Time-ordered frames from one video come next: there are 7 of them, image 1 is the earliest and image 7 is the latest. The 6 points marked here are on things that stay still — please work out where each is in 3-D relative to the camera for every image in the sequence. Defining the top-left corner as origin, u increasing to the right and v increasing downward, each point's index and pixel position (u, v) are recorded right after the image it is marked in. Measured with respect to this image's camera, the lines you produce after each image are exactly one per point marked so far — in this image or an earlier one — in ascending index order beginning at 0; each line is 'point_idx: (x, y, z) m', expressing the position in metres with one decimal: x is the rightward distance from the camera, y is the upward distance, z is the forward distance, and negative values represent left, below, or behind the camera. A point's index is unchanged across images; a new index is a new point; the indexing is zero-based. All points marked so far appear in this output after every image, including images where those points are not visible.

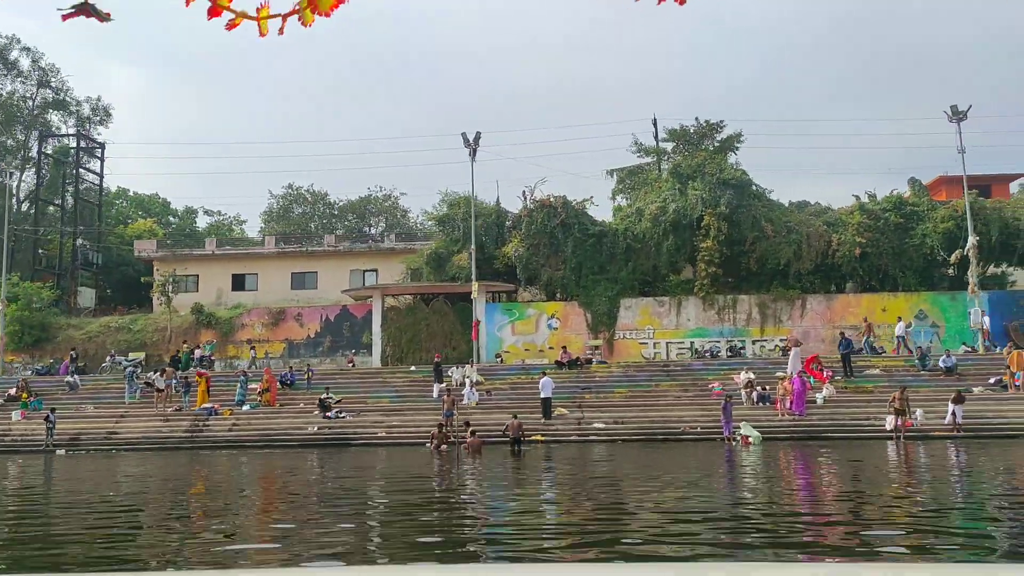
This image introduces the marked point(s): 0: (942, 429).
0: (+9.7, -3.2, +18.5) m
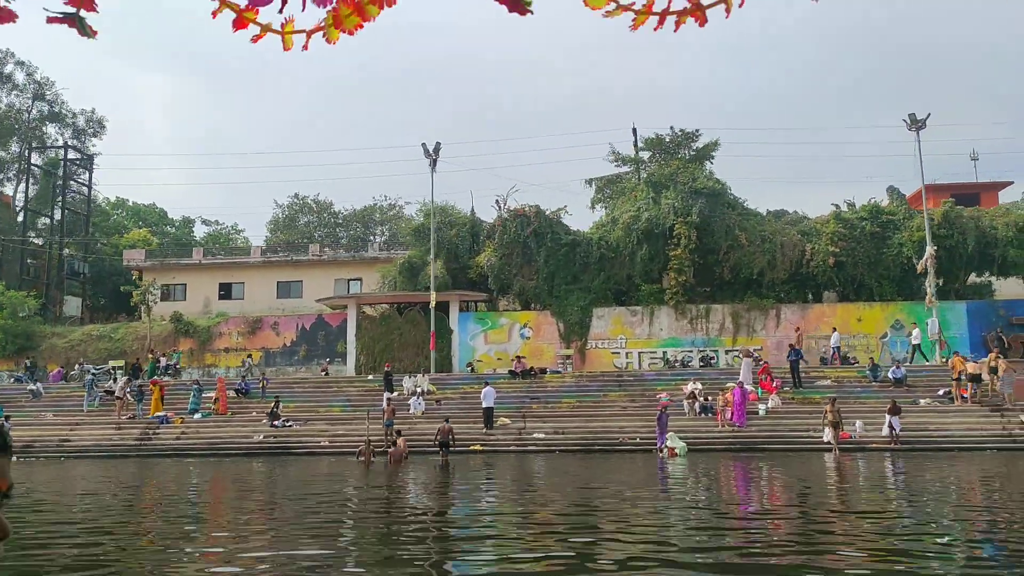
0: (+8.2, -3.4, +18.3) m
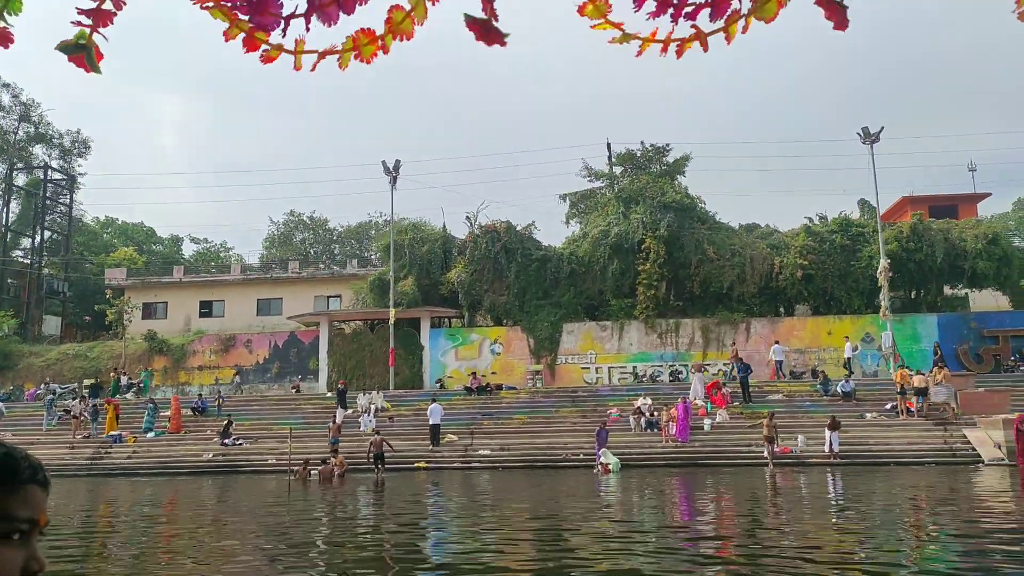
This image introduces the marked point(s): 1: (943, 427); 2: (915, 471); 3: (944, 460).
0: (+6.8, -3.7, +18.2) m
1: (+9.8, -3.2, +18.8) m
2: (+8.4, -3.8, +17.0) m
3: (+9.1, -3.7, +17.4) m
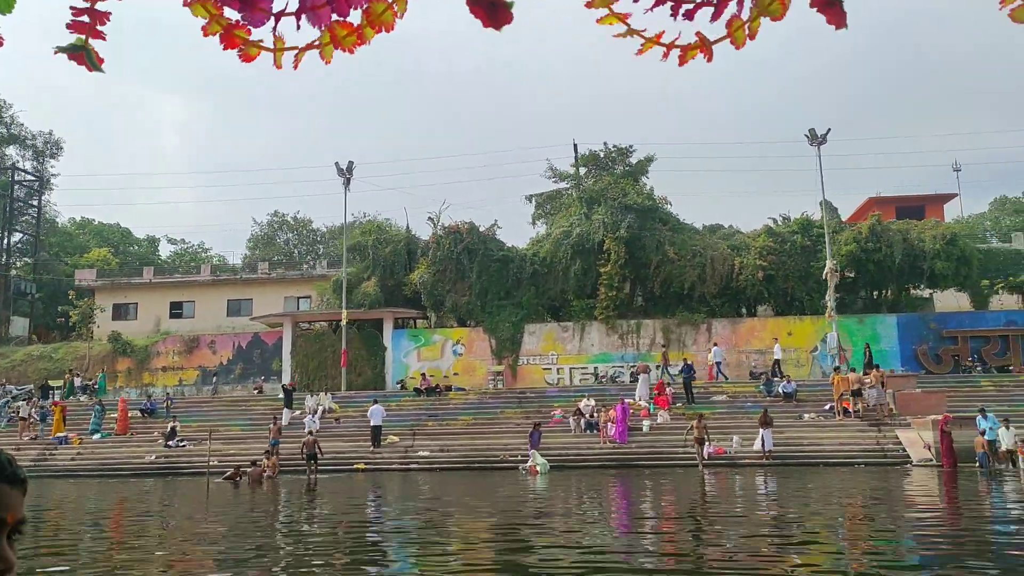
0: (+5.4, -3.7, +18.3) m
1: (+8.3, -3.2, +18.9) m
2: (+6.9, -3.8, +17.1) m
3: (+7.7, -3.7, +17.5) m
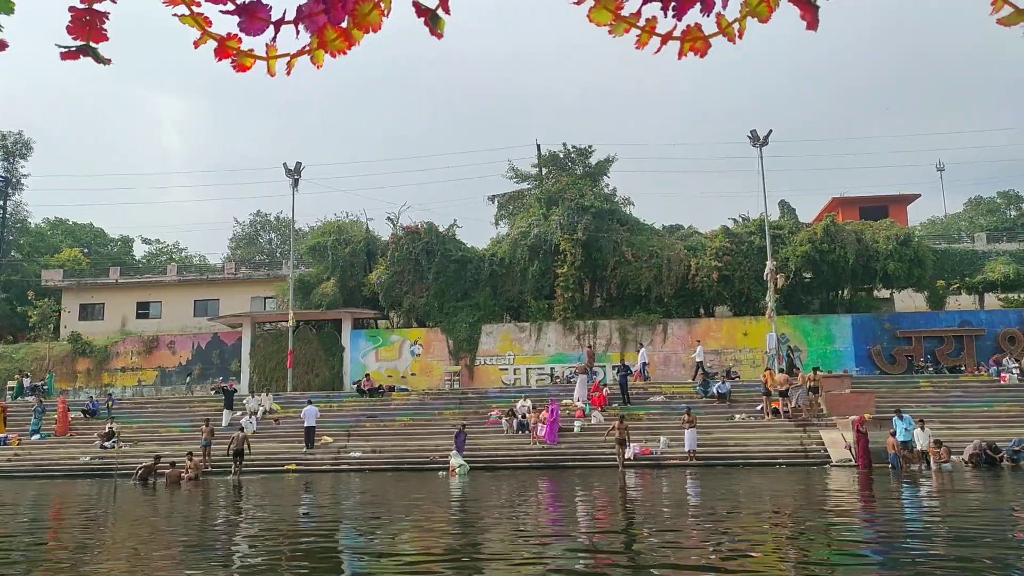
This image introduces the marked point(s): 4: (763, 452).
0: (+3.7, -3.8, +18.3) m
1: (+6.7, -3.2, +18.9) m
2: (+5.3, -3.9, +17.2) m
3: (+6.0, -3.7, +17.6) m
4: (+5.5, -3.6, +18.1) m
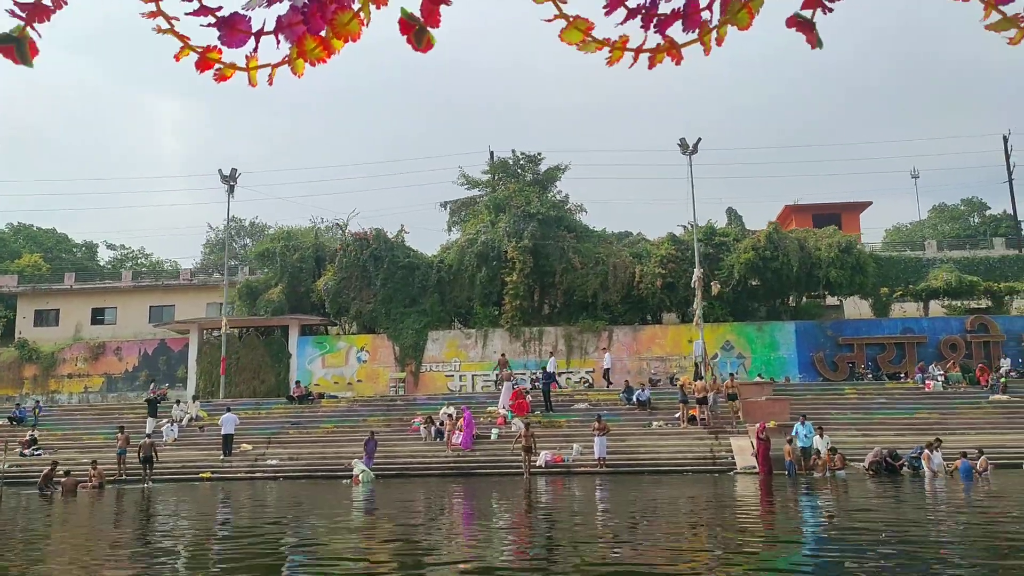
0: (+1.7, -3.9, +18.4) m
1: (+4.7, -3.4, +19.0) m
2: (+3.3, -4.0, +17.2) m
3: (+4.1, -3.9, +17.7) m
4: (+3.5, -3.8, +18.2) m
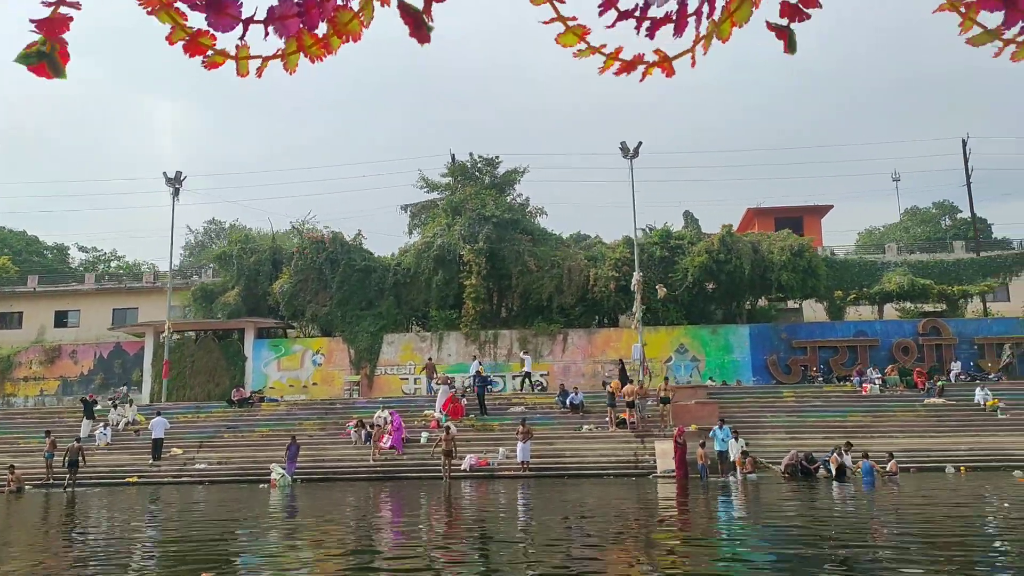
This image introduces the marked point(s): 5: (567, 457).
0: (0.0, -4.0, +18.4) m
1: (+3.0, -3.5, +19.0) m
2: (+1.6, -4.1, +17.2) m
3: (+2.4, -4.0, +17.7) m
4: (+1.9, -3.9, +18.2) m
5: (+1.2, -3.8, +18.7) m
